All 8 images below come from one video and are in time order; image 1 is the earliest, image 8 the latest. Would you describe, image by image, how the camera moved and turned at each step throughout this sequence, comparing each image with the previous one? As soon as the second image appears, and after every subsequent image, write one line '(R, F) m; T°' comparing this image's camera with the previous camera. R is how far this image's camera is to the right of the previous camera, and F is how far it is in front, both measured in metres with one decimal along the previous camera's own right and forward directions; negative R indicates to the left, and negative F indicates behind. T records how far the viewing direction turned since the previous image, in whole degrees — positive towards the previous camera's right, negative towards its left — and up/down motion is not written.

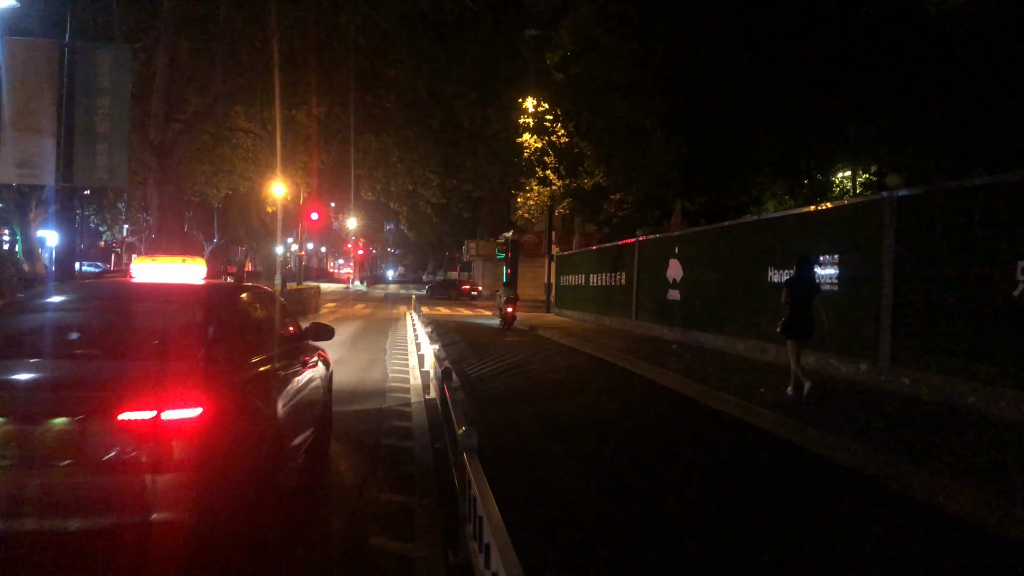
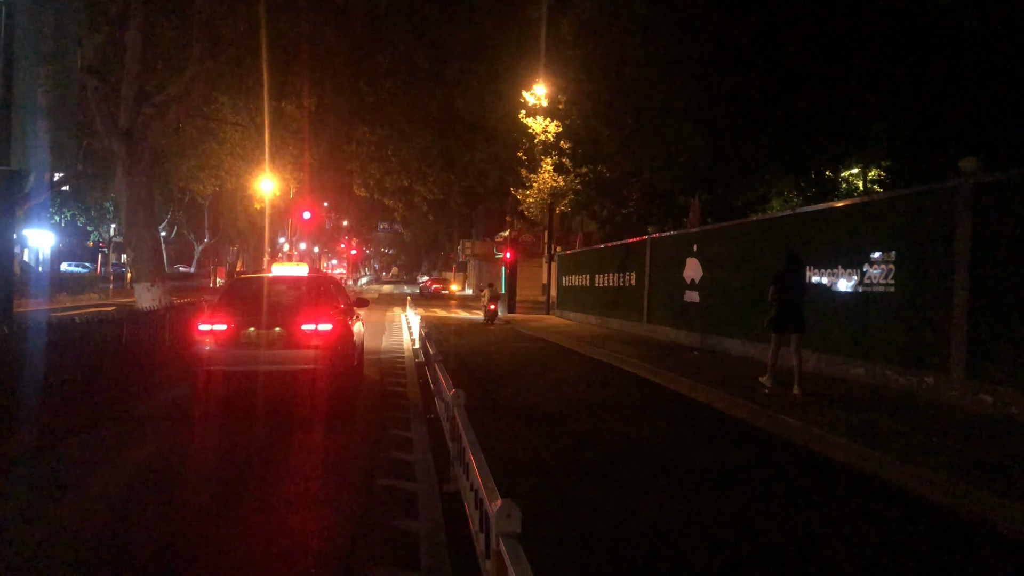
(-0.2, +1.3) m; 0°
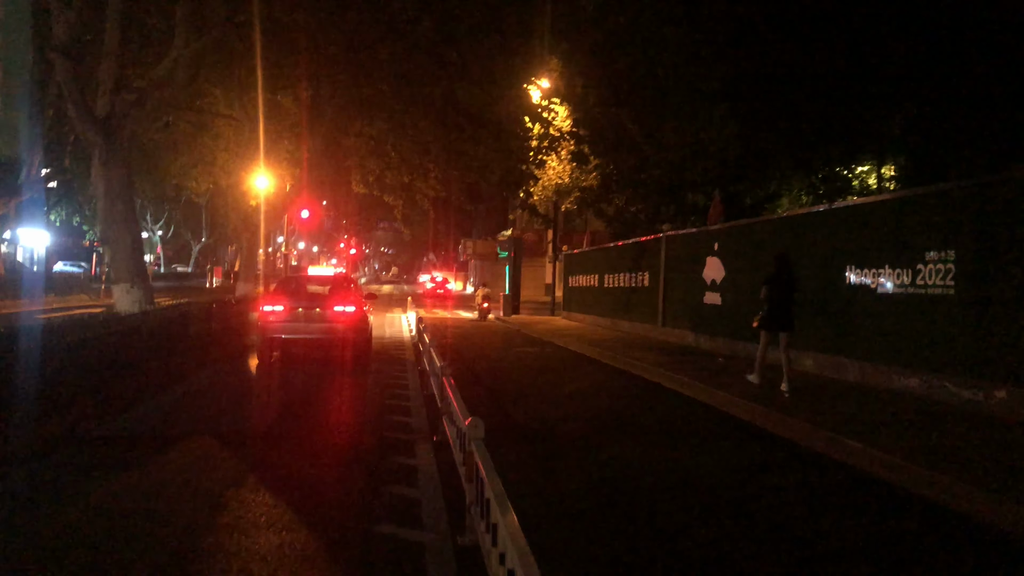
(-0.1, +1.0) m; 0°
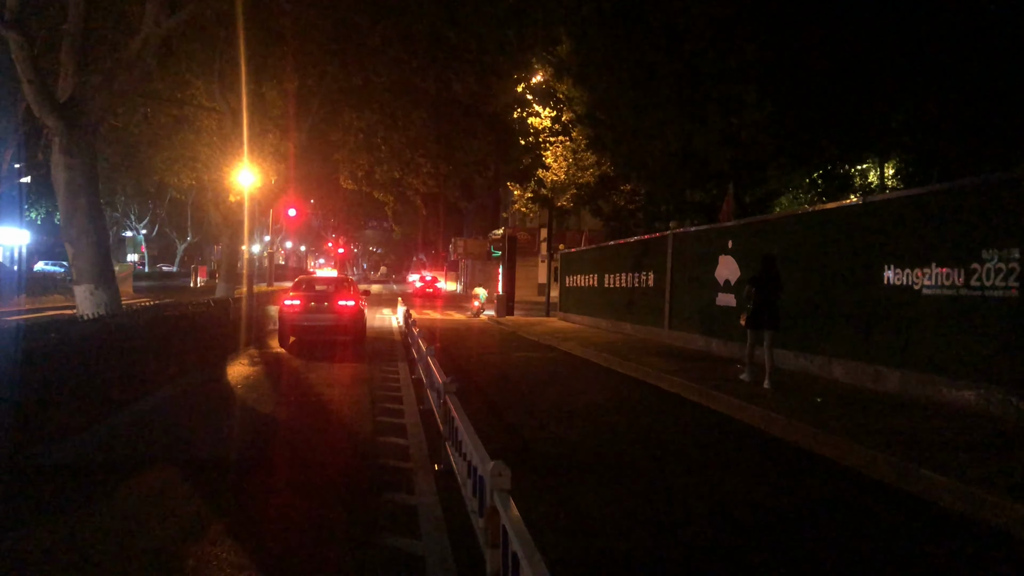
(-0.2, +1.0) m; +1°
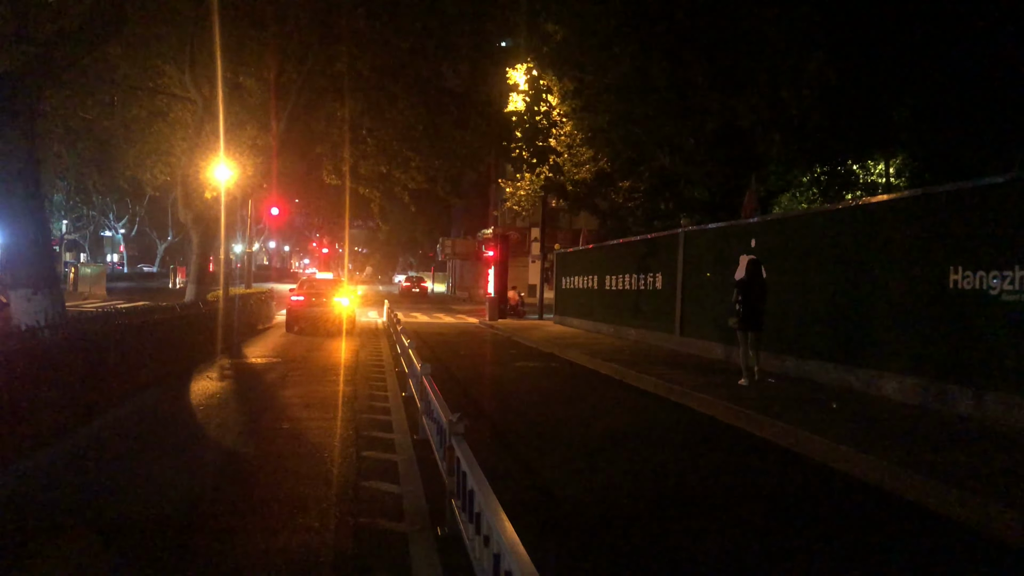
(-0.2, +1.4) m; +1°
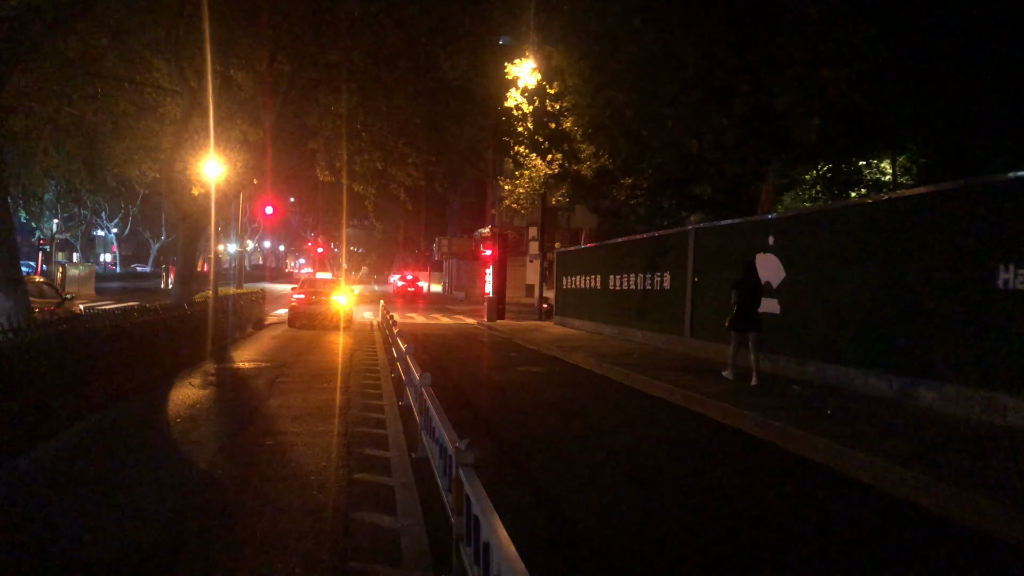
(-0.1, +0.7) m; 0°
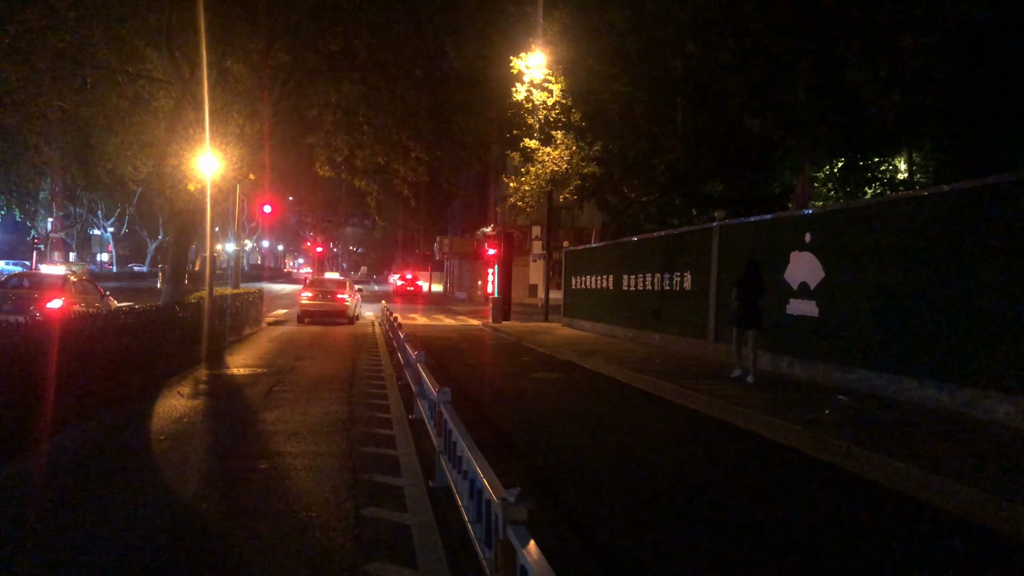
(-0.2, +0.9) m; 0°
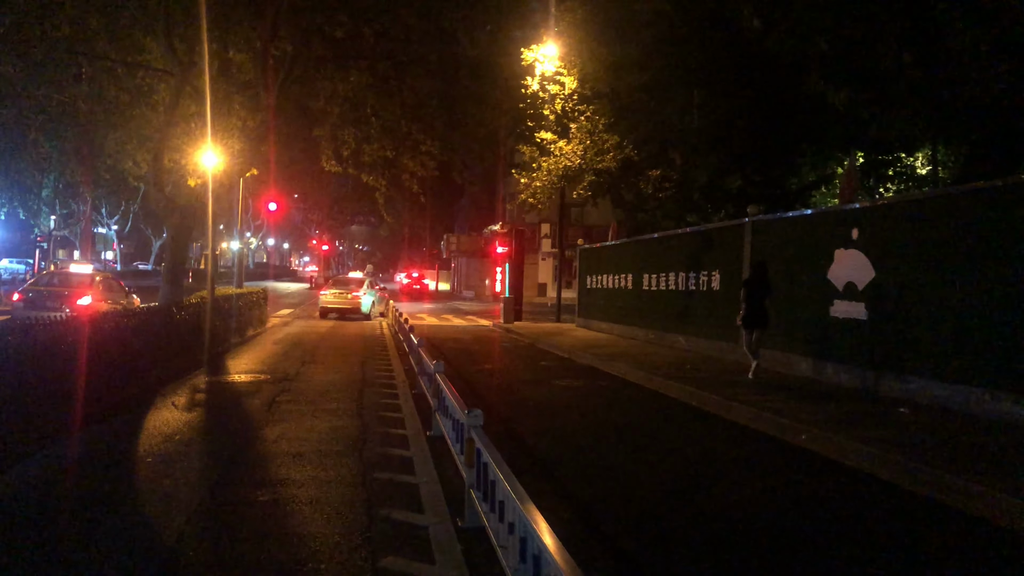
(-0.2, +0.8) m; 0°
